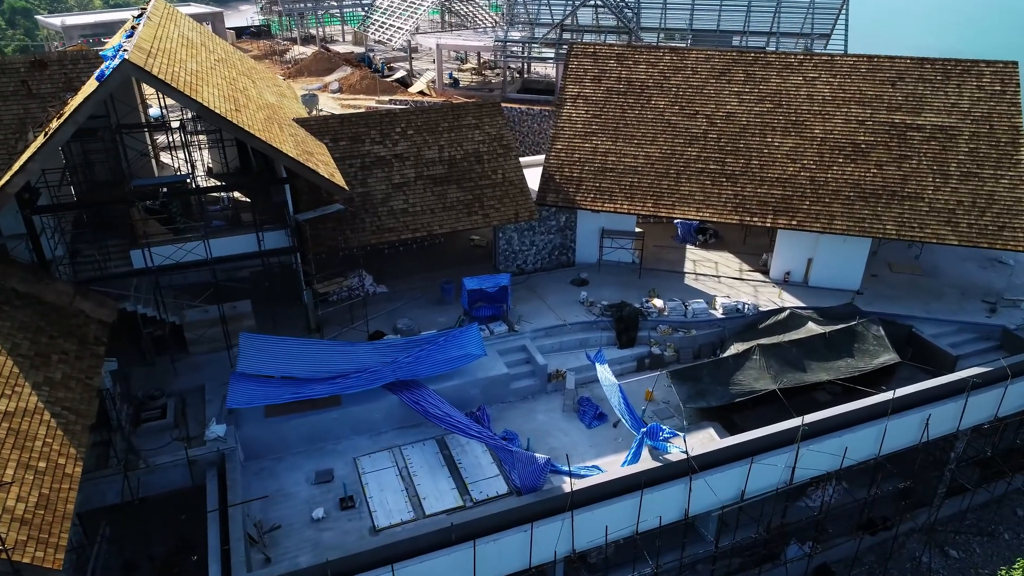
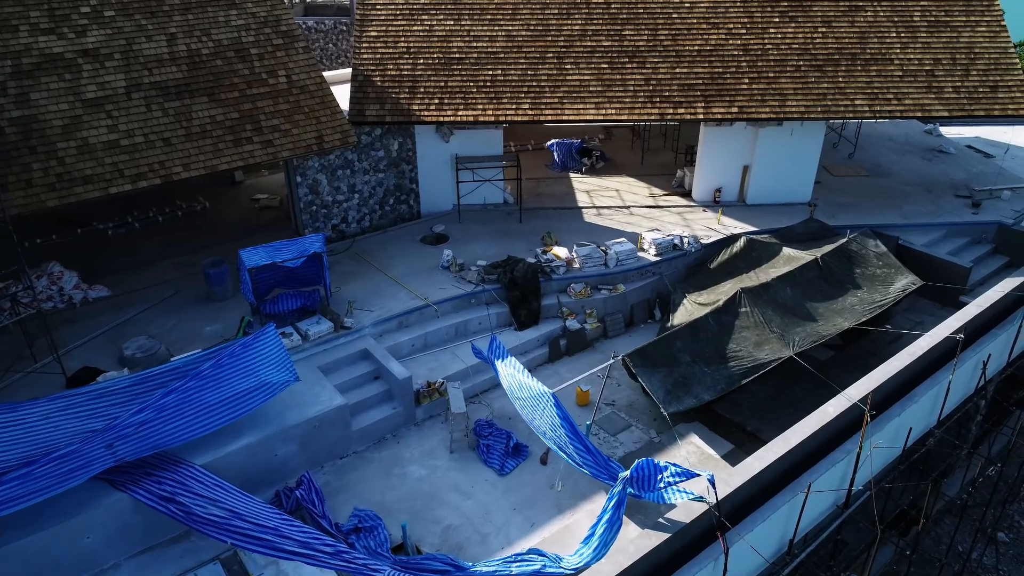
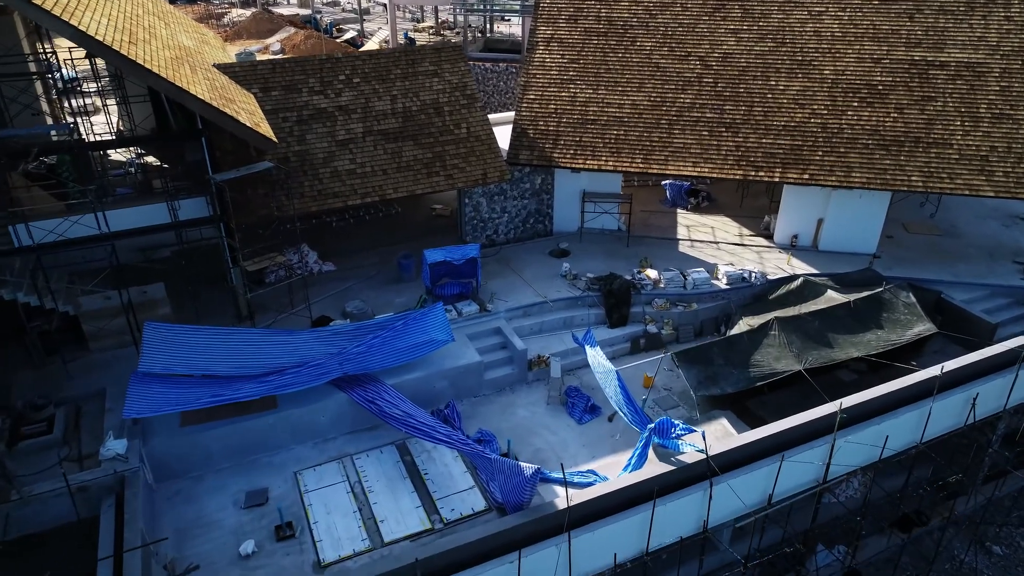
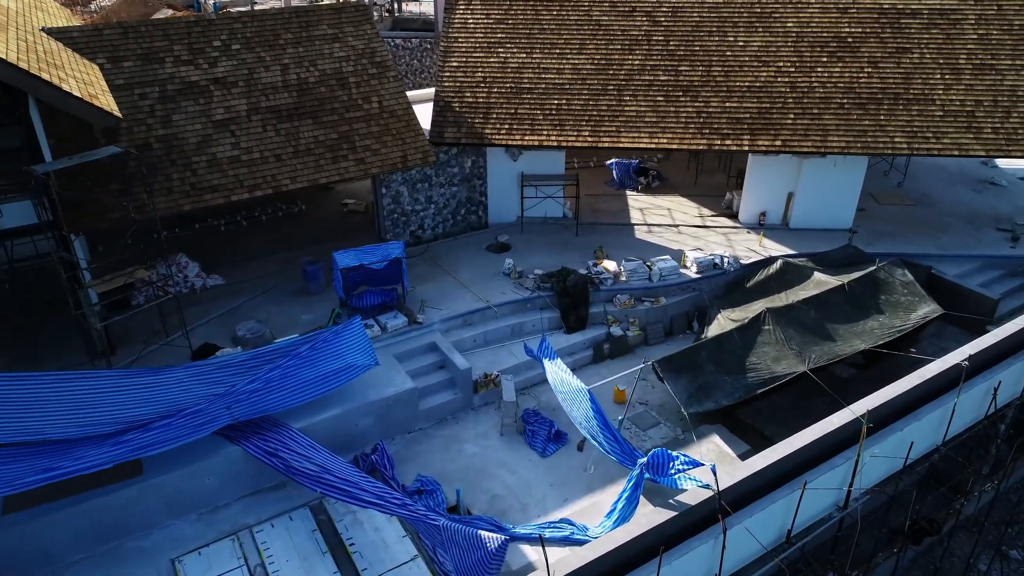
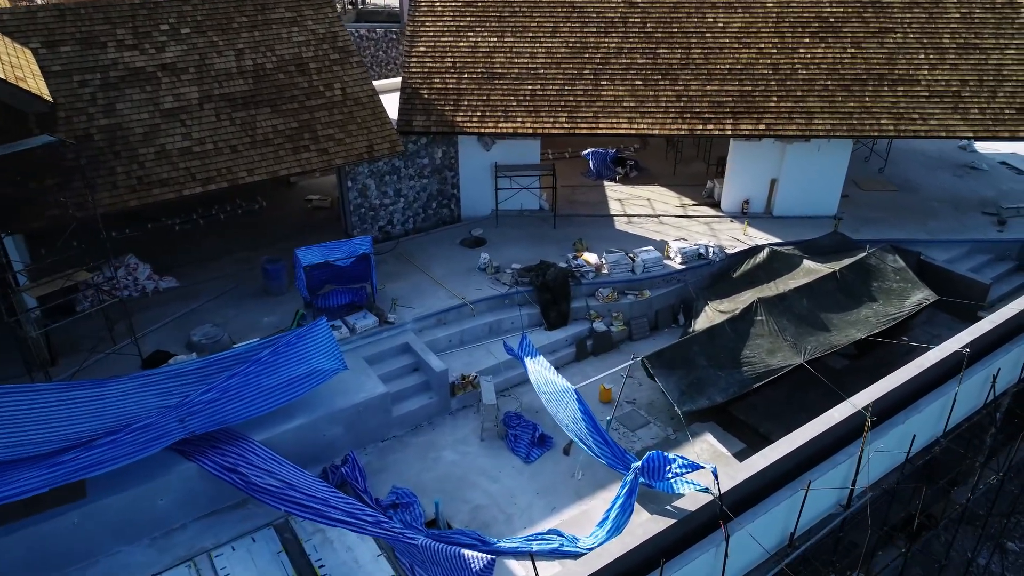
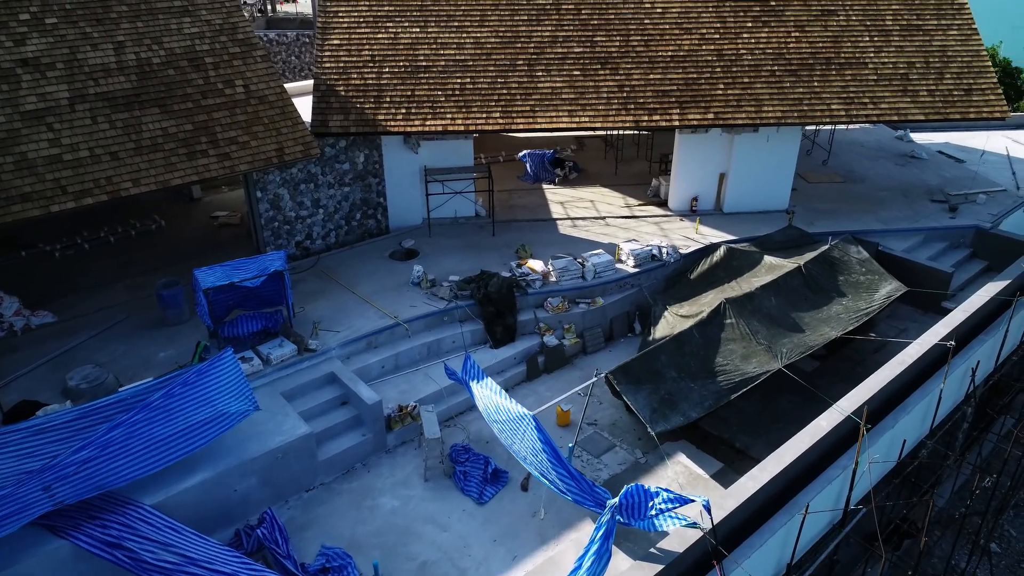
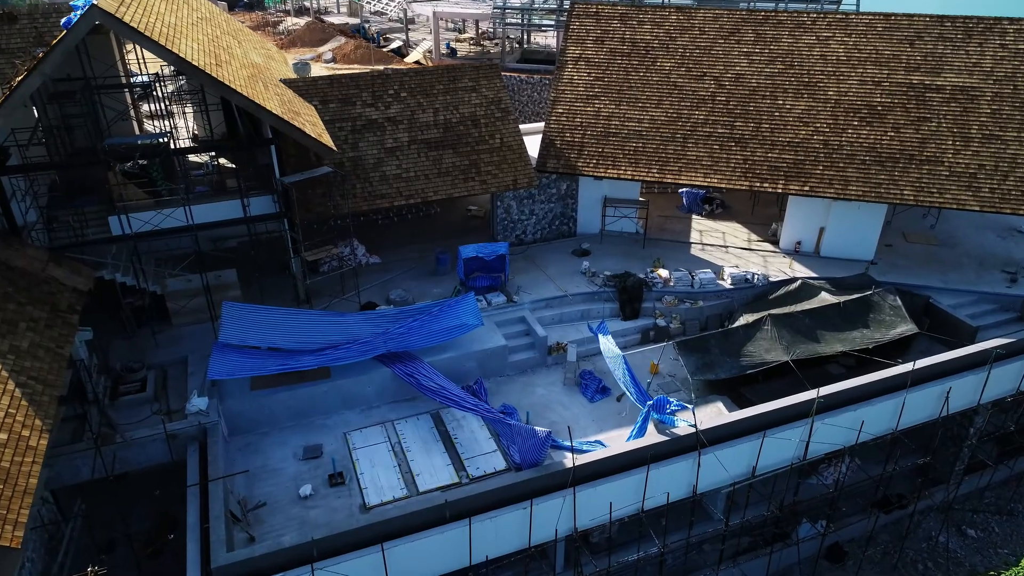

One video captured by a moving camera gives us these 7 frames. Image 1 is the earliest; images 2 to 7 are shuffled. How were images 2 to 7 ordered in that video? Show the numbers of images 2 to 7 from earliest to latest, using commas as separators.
7, 3, 4, 5, 2, 6
